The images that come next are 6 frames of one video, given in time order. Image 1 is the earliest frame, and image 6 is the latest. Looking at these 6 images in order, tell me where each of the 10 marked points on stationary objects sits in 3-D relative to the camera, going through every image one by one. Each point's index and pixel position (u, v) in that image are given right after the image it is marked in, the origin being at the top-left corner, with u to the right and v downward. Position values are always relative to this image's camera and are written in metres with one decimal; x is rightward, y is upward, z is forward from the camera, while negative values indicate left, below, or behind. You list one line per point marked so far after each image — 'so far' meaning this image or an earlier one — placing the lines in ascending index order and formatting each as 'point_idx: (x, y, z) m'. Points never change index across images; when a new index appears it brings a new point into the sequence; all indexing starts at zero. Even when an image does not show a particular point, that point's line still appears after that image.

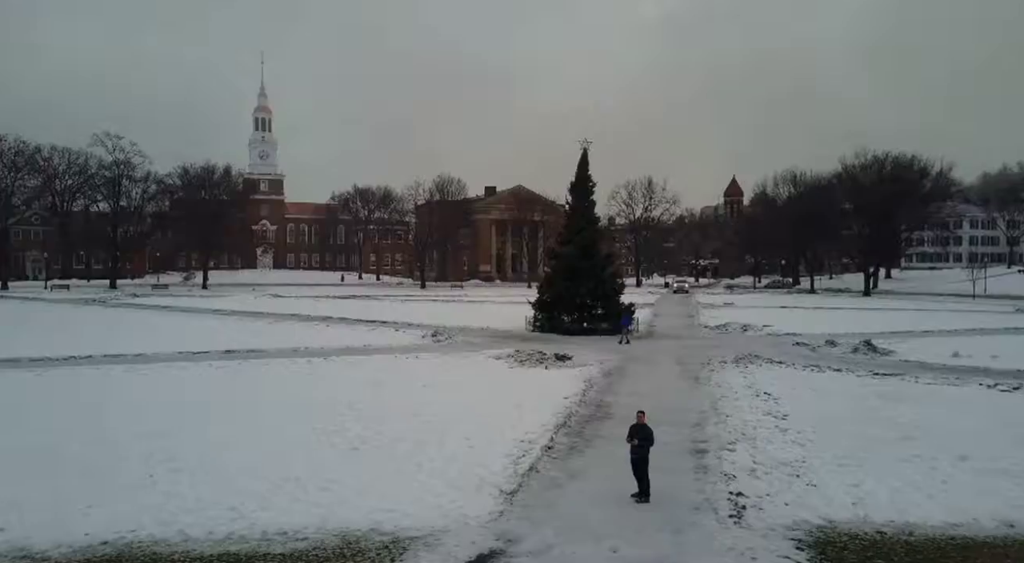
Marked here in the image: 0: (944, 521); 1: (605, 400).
0: (+6.2, -3.4, +10.1) m
1: (+2.3, -3.0, +17.8) m
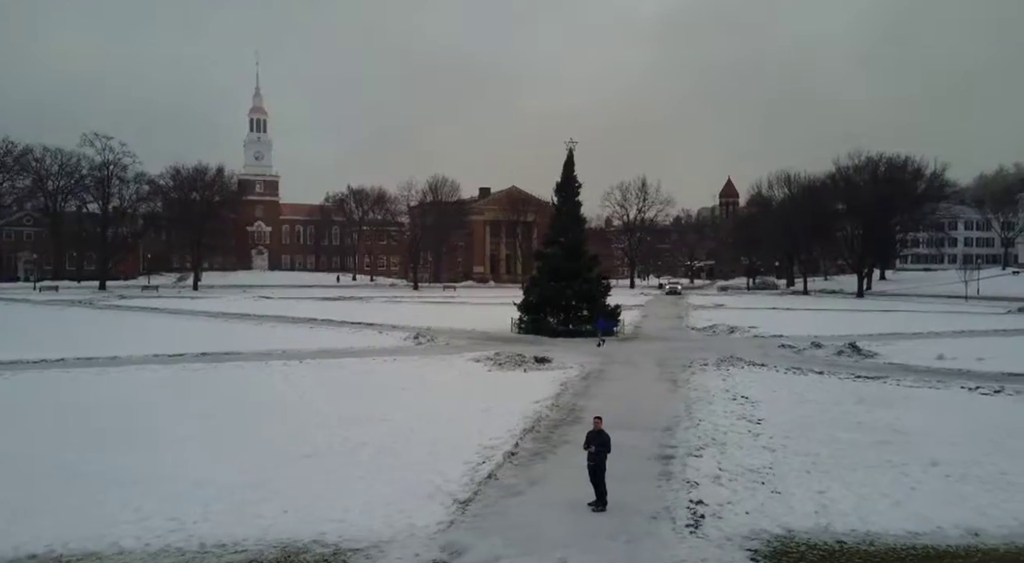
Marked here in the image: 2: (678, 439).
0: (+5.5, -3.5, +9.8) m
1: (+1.7, -3.0, +17.5) m
2: (+3.3, -3.1, +14.1) m
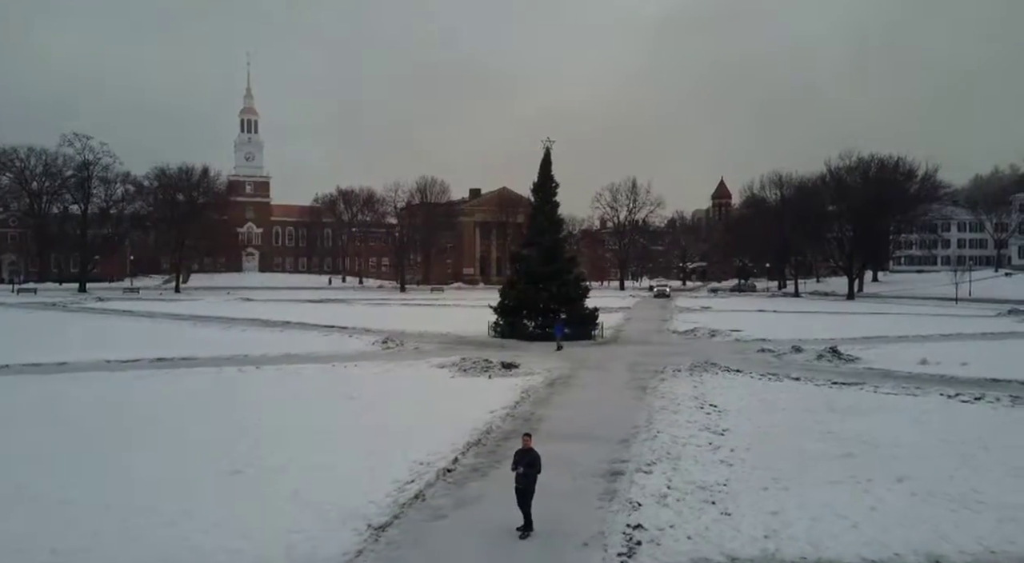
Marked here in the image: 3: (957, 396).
0: (+4.5, -3.5, +9.0) m
1: (+0.6, -3.1, +16.7) m
2: (+2.2, -3.2, +13.2) m
3: (+12.3, -3.2, +19.5) m
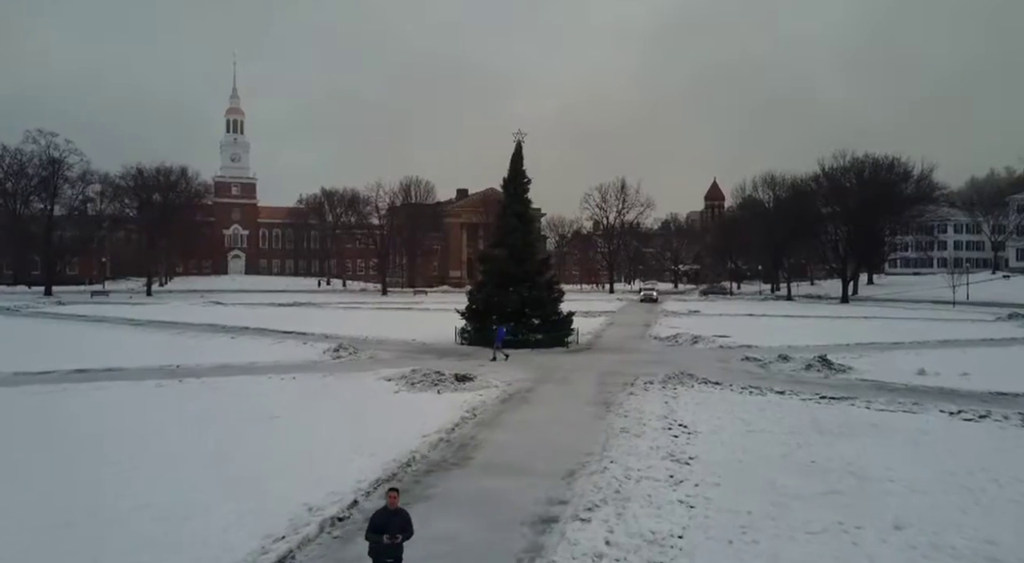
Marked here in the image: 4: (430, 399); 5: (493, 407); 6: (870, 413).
0: (+3.2, -3.6, +6.8) m
1: (-0.7, -3.2, +14.4) m
2: (+0.9, -3.3, +11.0) m
3: (+11.0, -3.2, +17.3) m
4: (-2.1, -3.0, +18.3) m
5: (-0.5, -3.1, +17.4) m
6: (+8.8, -3.2, +17.4) m
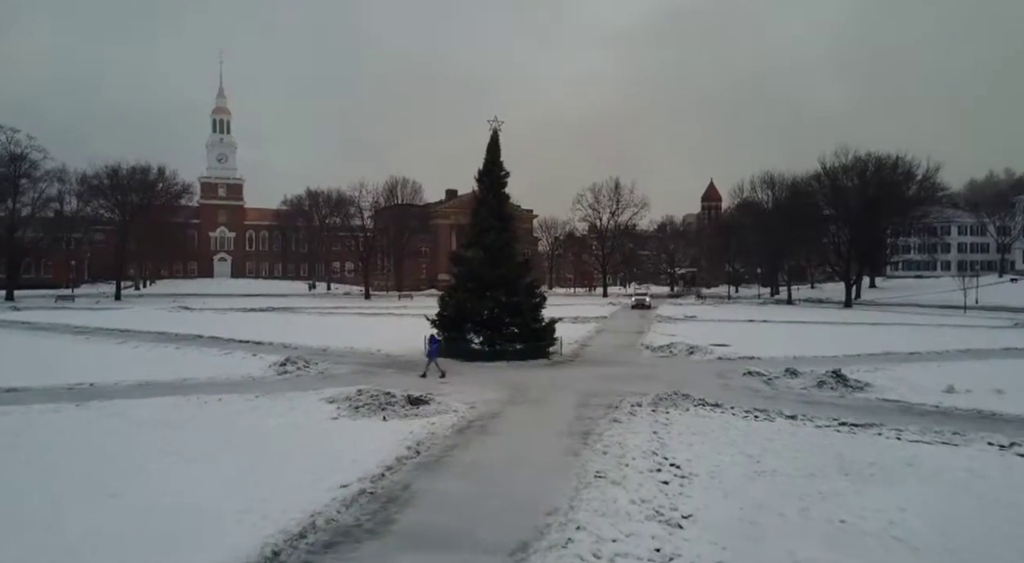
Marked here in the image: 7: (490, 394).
0: (+2.4, -3.6, +3.7) m
1: (-1.6, -3.3, +11.3) m
2: (+0.1, -3.3, +7.9) m
3: (+10.1, -3.3, +14.2) m
4: (-3.0, -3.1, +15.2) m
5: (-1.4, -3.2, +14.3) m
6: (+7.9, -3.3, +14.3) m
7: (-0.6, -3.1, +19.2) m
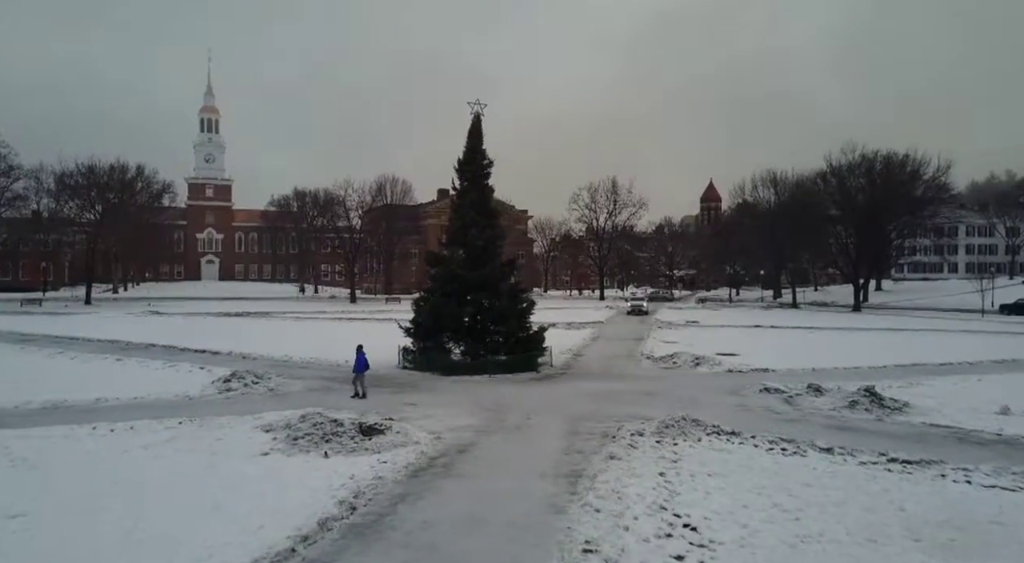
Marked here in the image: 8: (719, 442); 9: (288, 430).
0: (+1.9, -3.6, +0.6) m
1: (-2.1, -3.3, +8.2) m
2: (-0.4, -3.4, +4.8) m
3: (+9.6, -3.4, +11.2) m
4: (-3.5, -3.2, +12.1) m
5: (-1.9, -3.3, +11.2) m
6: (+7.4, -3.4, +11.2) m
7: (-1.1, -3.1, +16.1) m
8: (+4.3, -3.2, +14.5) m
9: (-4.6, -3.0, +14.7) m
